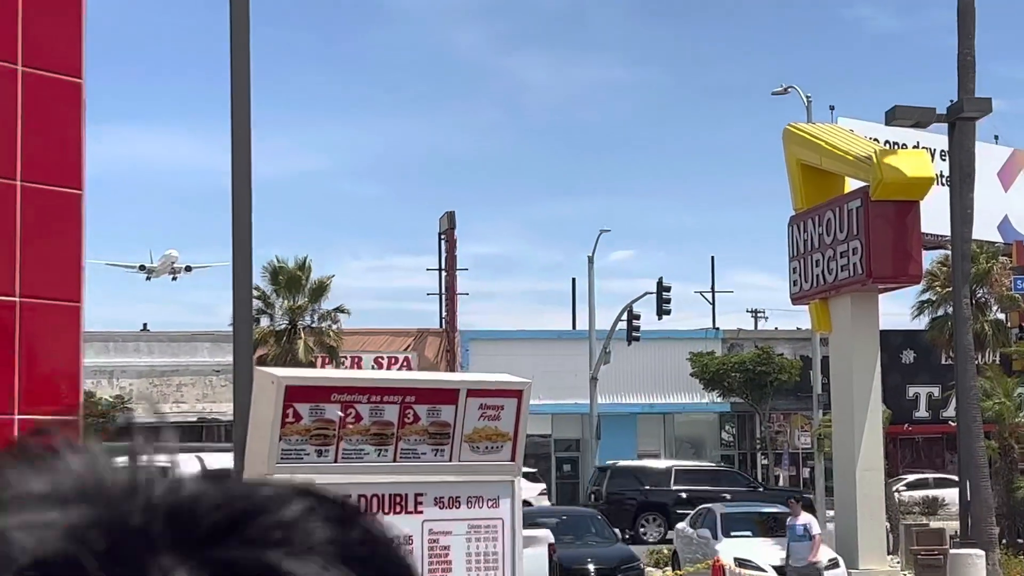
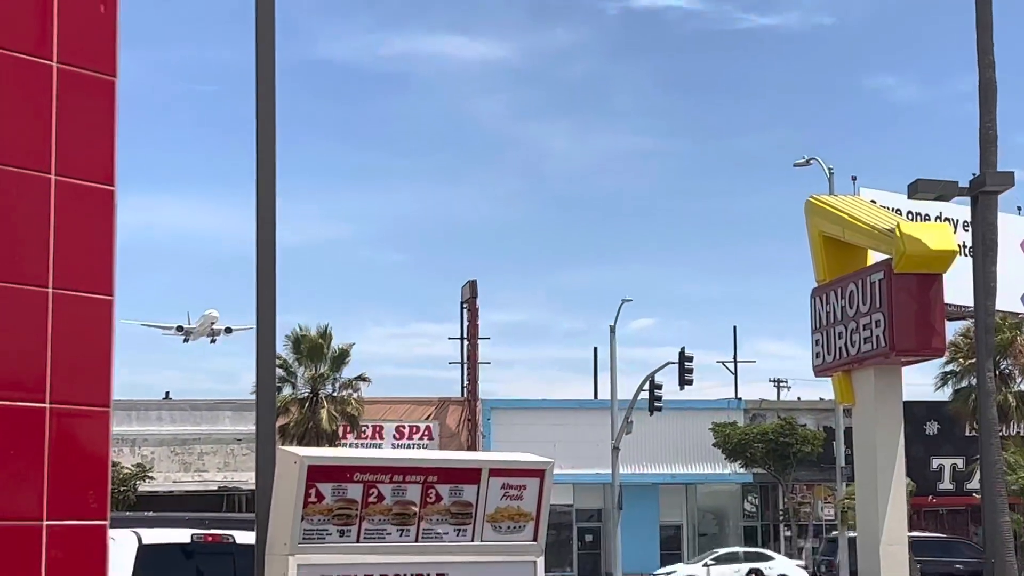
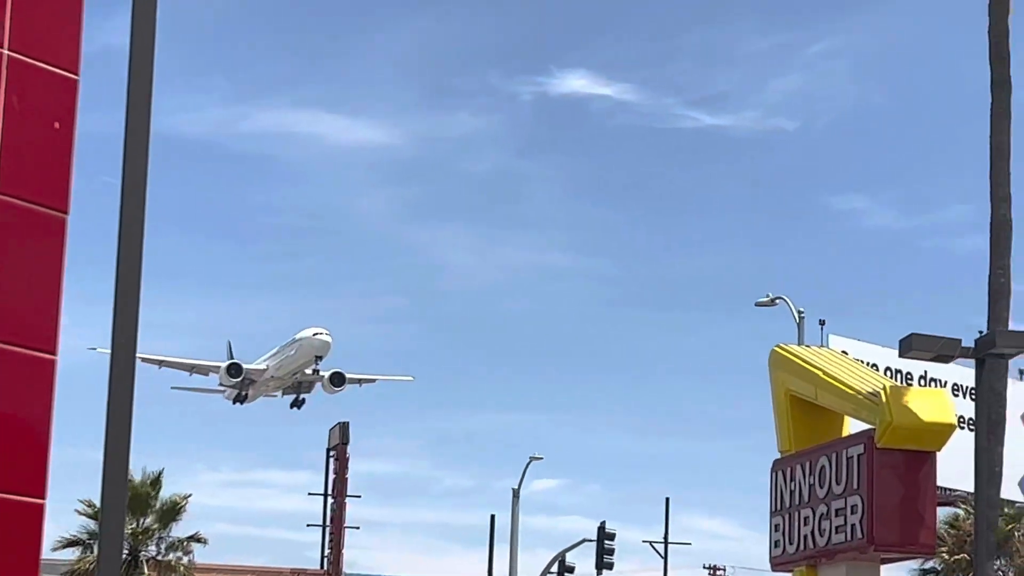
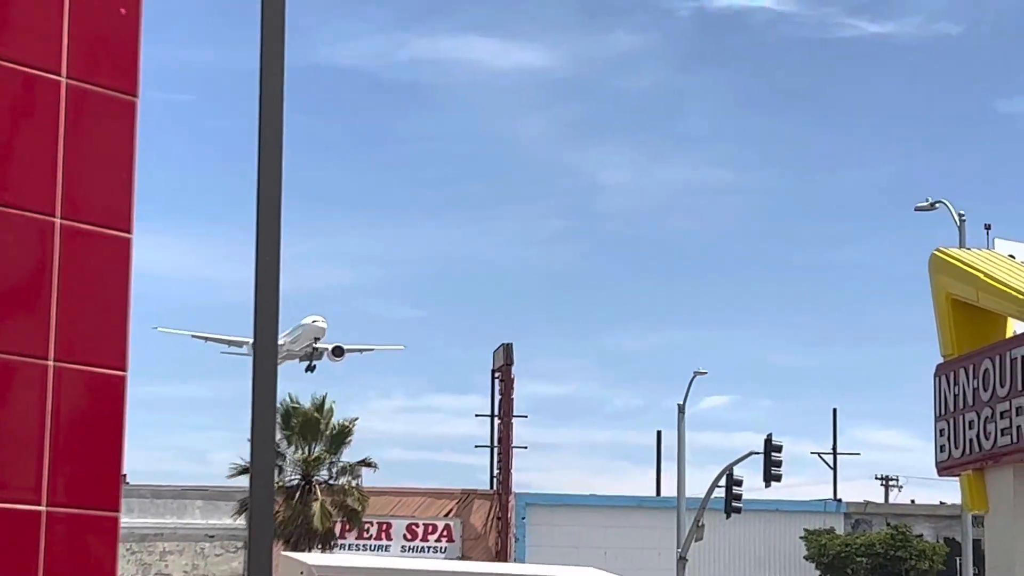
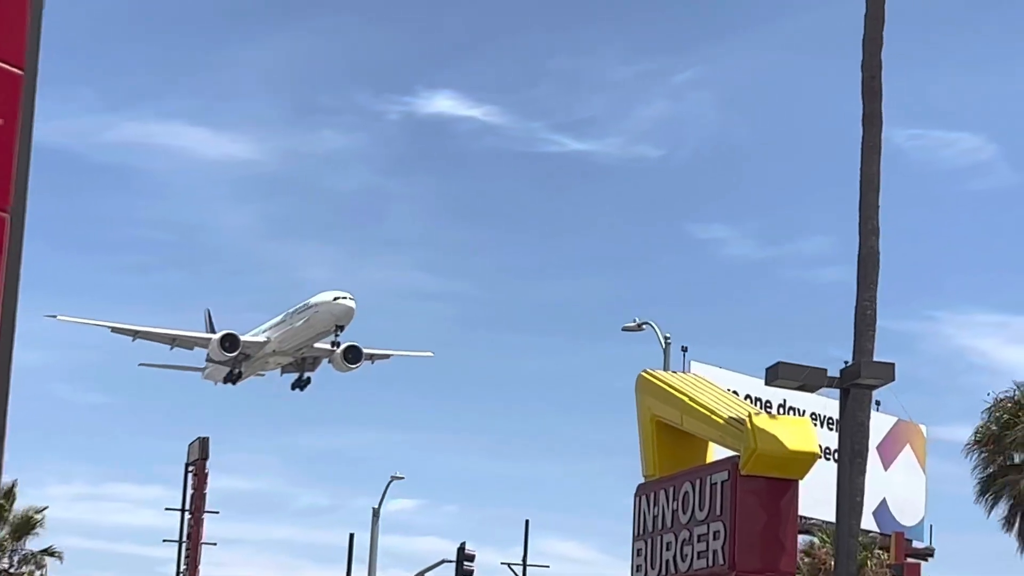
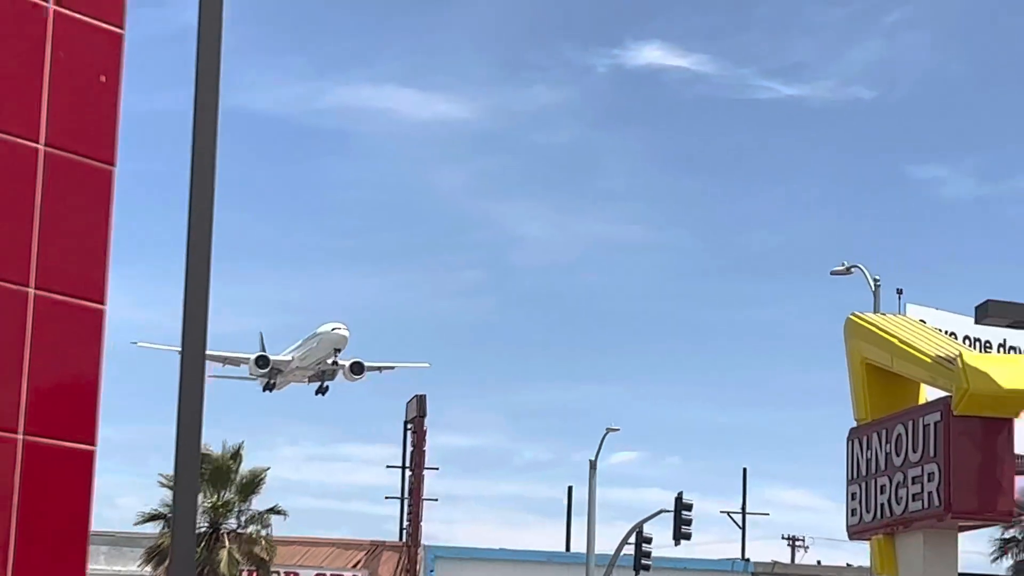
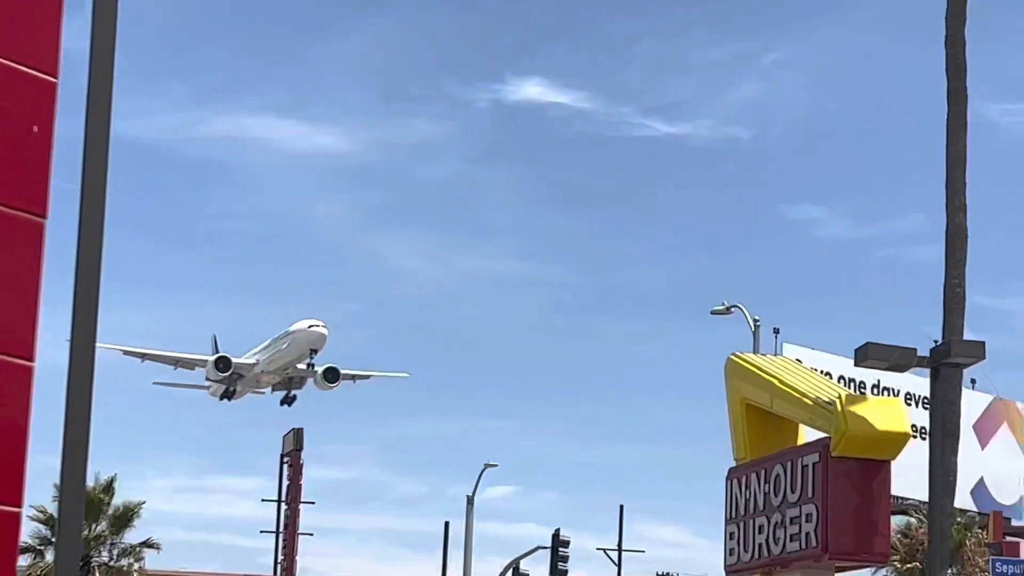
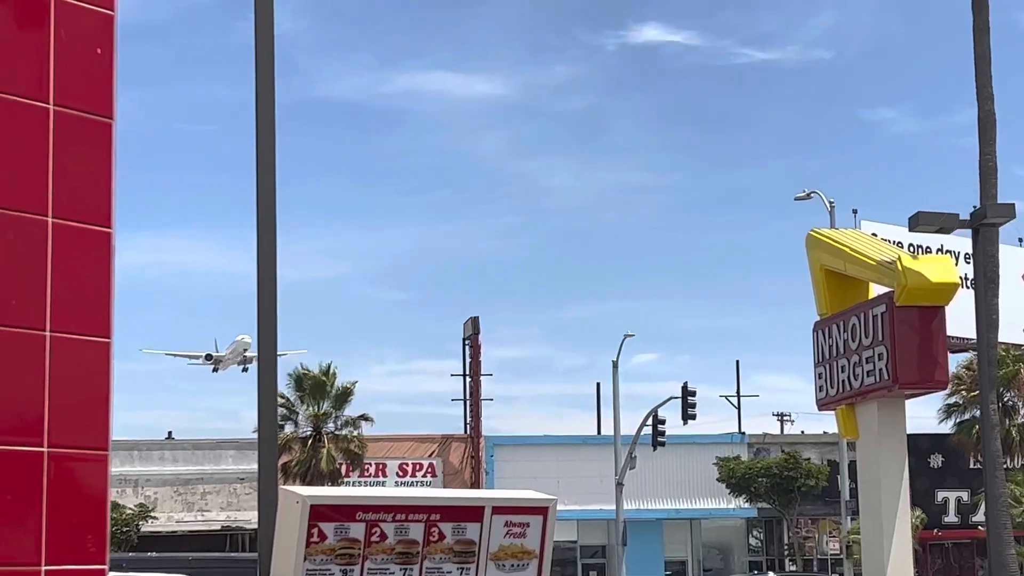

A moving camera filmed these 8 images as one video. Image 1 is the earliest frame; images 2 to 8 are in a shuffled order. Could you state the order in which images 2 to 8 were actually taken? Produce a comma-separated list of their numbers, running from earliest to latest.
2, 8, 4, 6, 3, 7, 5
